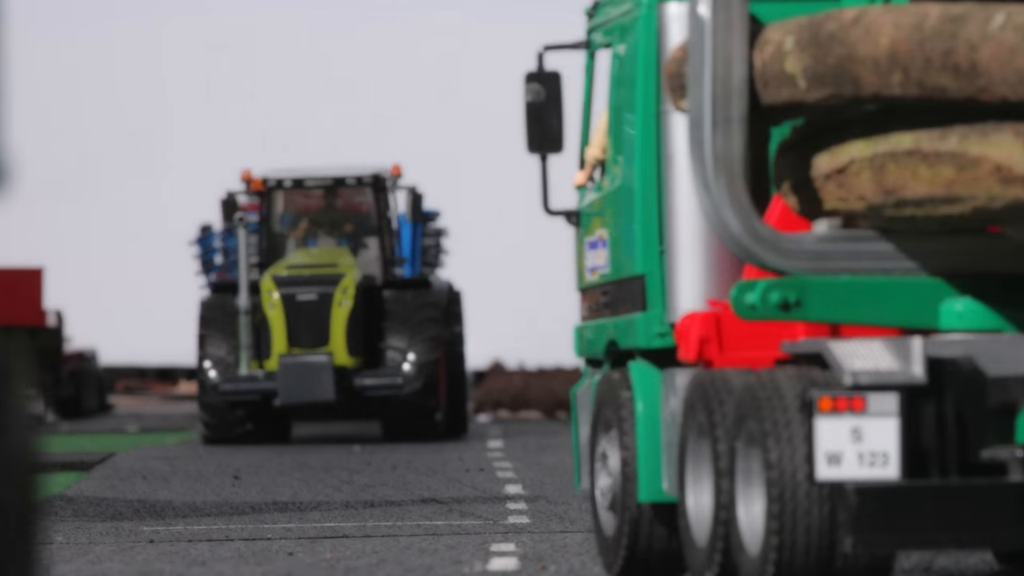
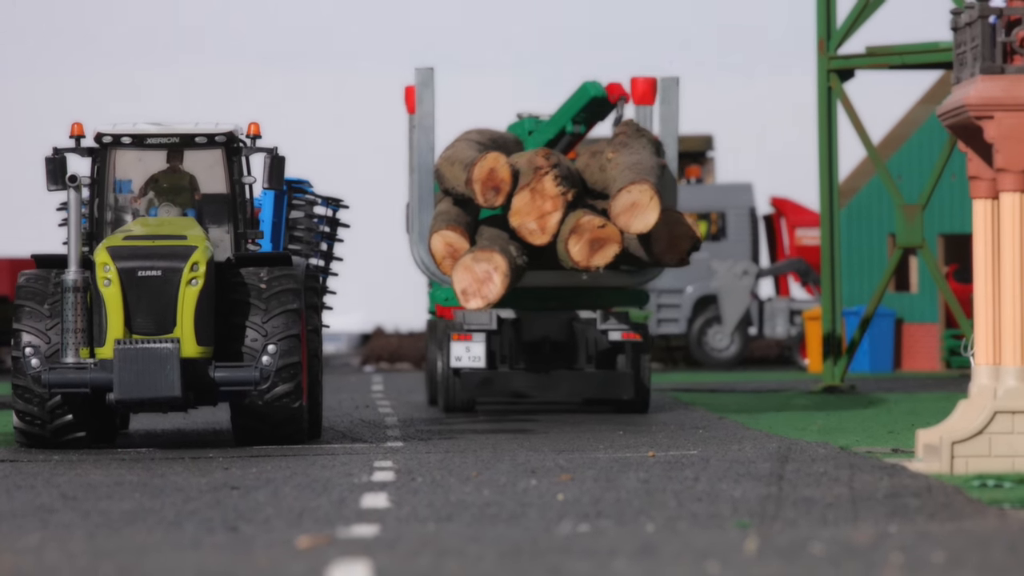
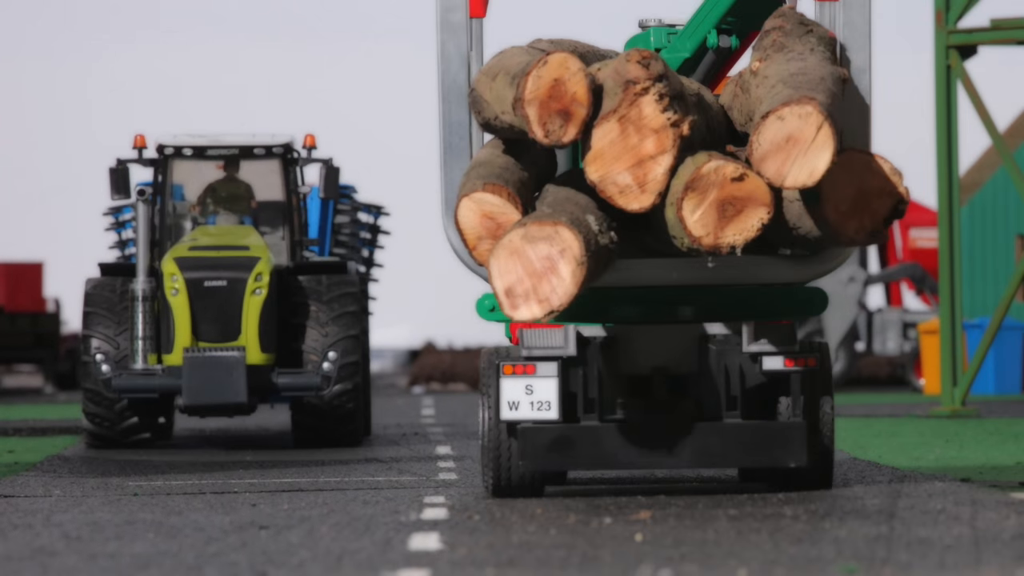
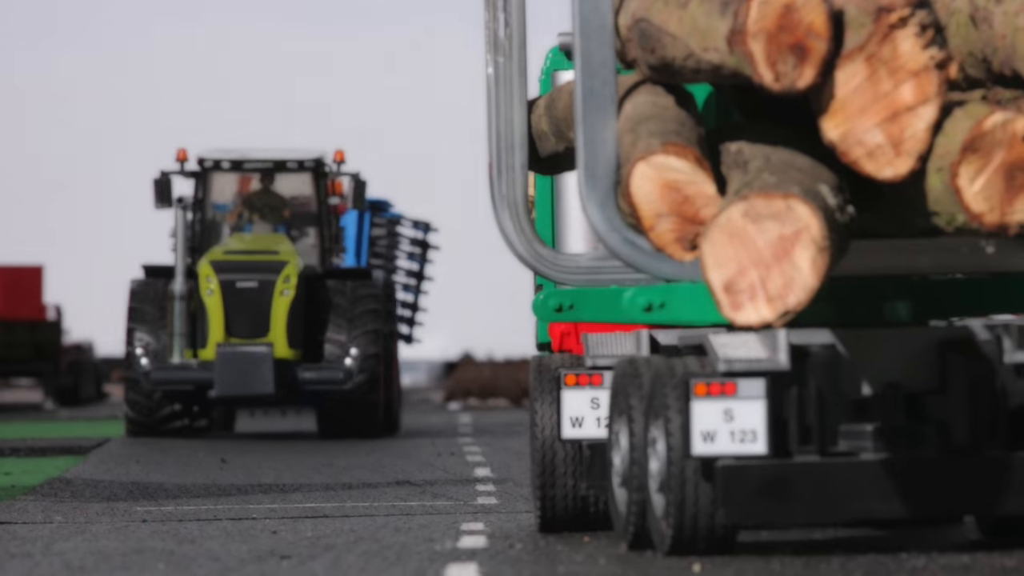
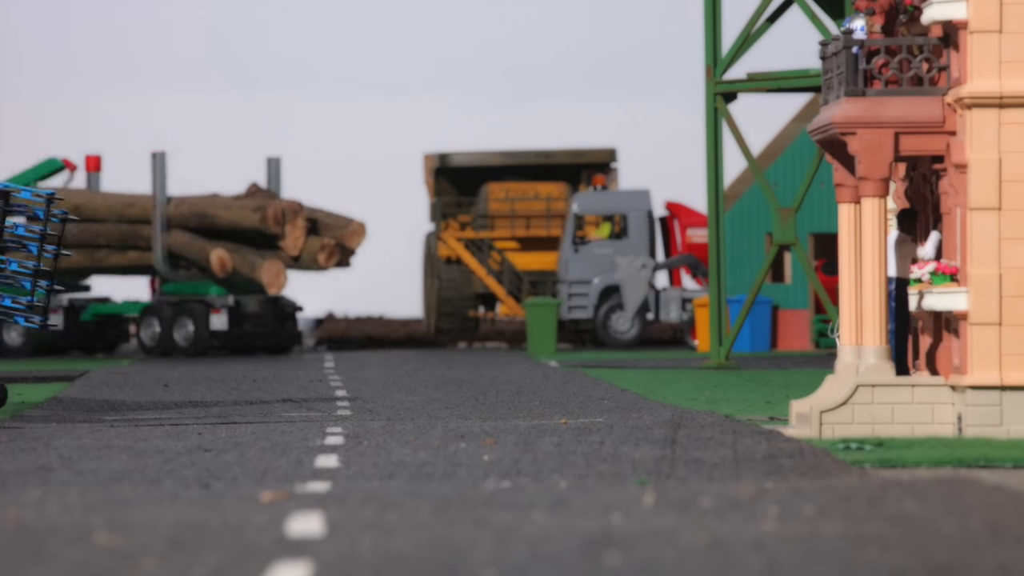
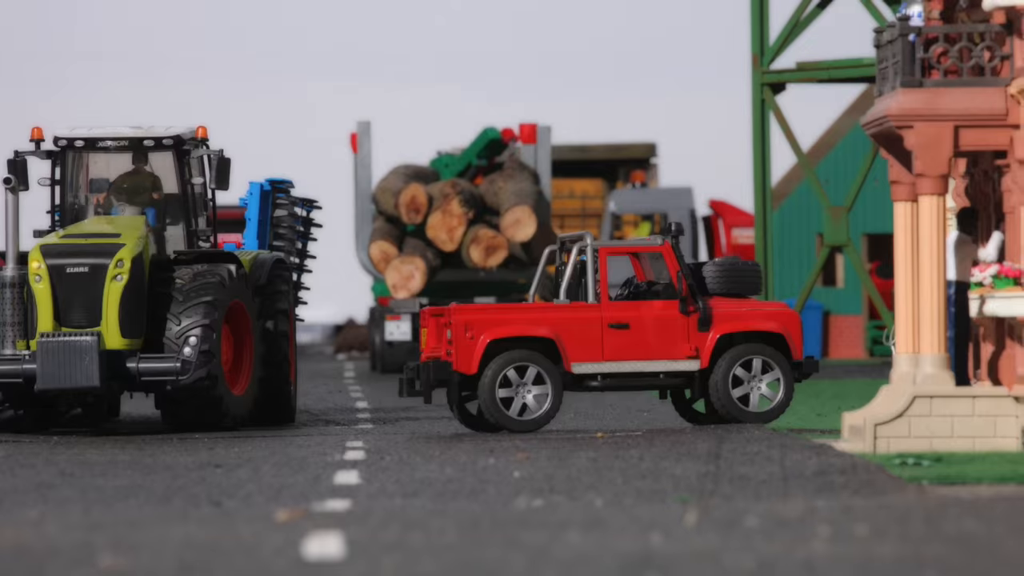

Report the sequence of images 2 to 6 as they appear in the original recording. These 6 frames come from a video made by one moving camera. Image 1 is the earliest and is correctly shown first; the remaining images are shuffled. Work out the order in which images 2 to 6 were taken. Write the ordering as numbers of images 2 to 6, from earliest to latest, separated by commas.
4, 3, 2, 6, 5
